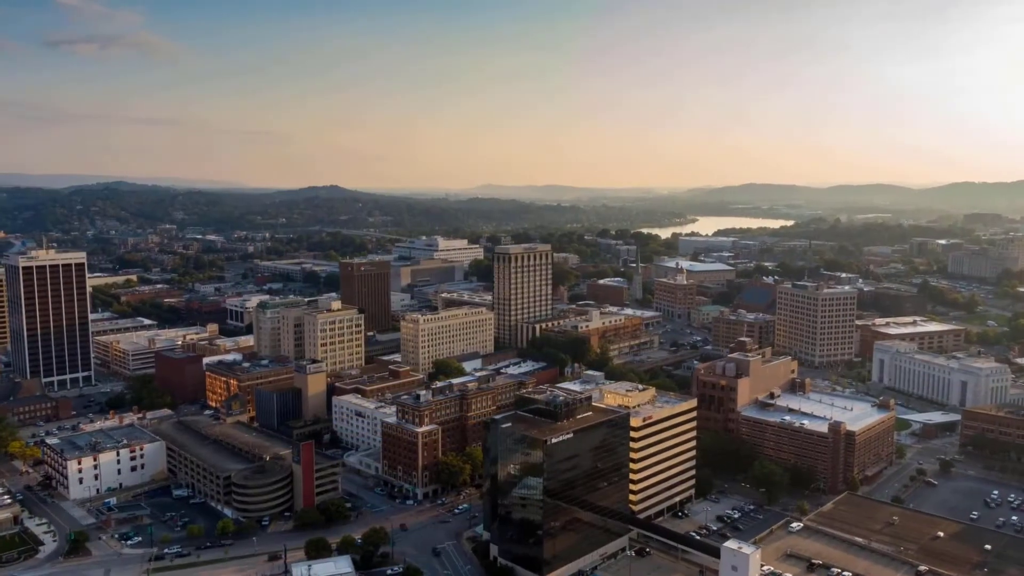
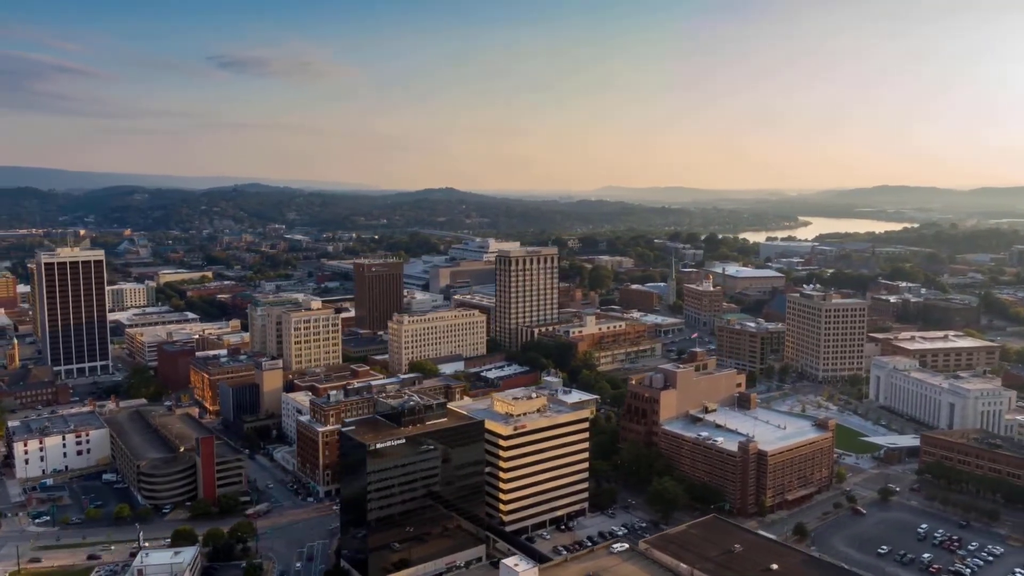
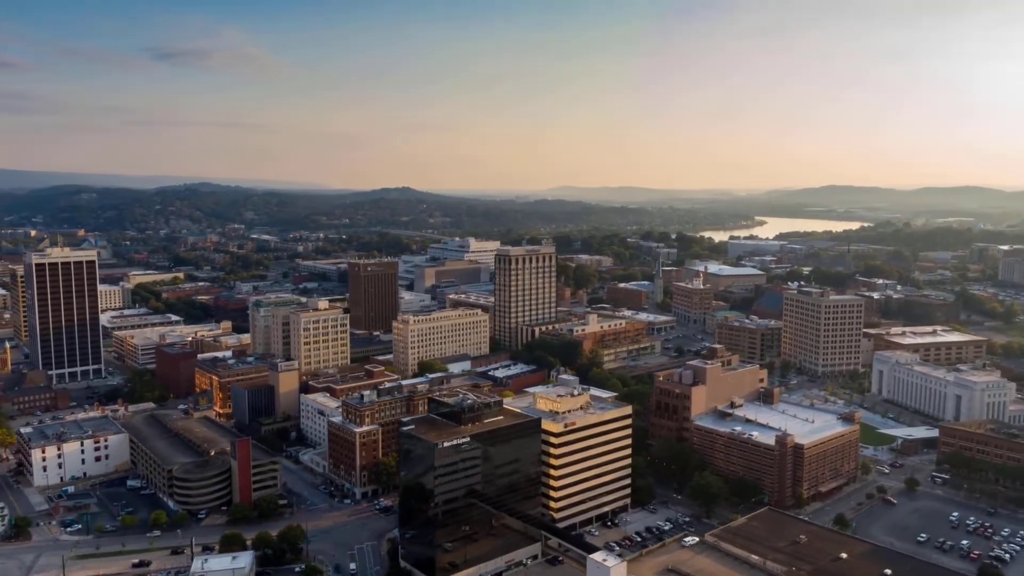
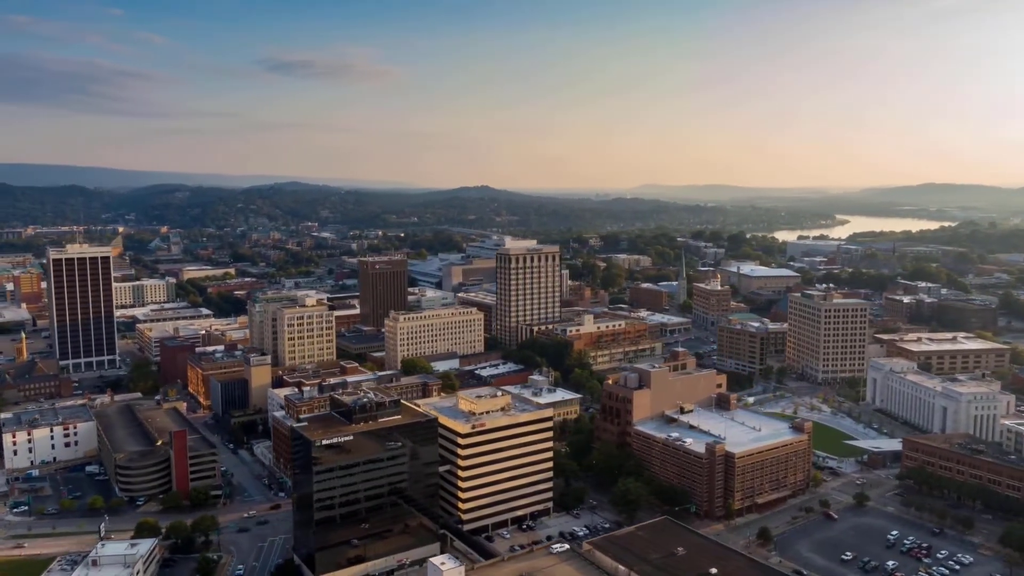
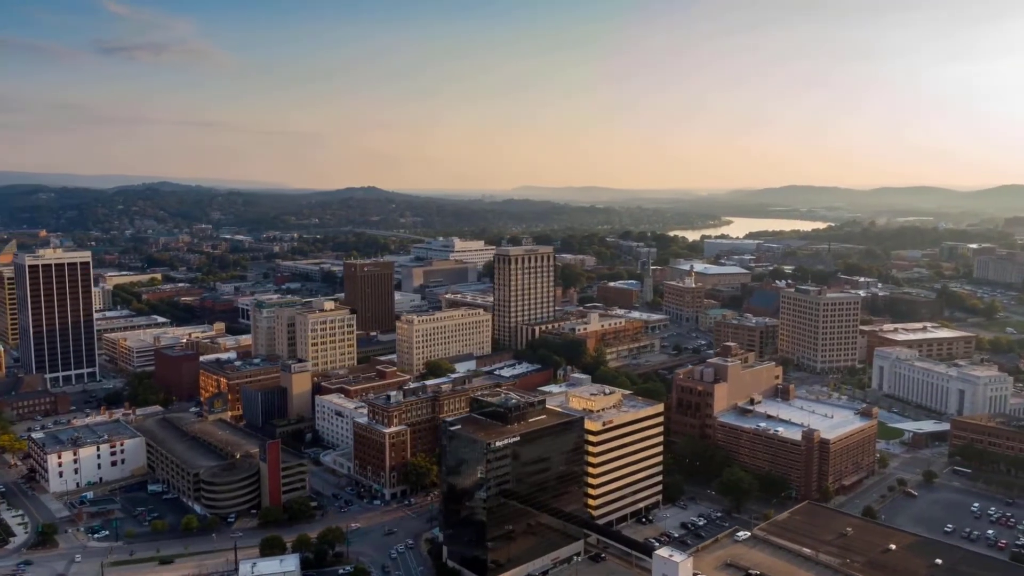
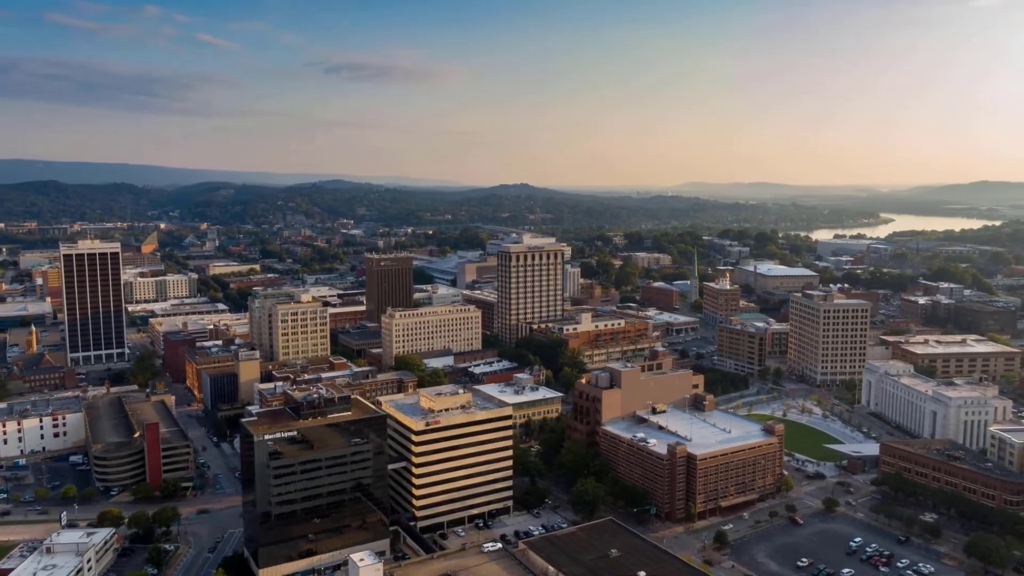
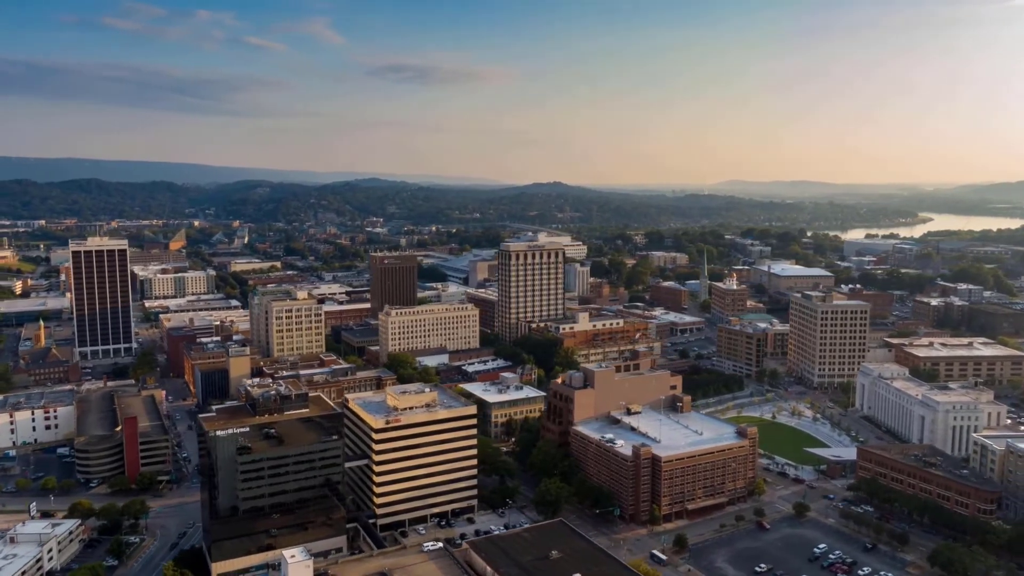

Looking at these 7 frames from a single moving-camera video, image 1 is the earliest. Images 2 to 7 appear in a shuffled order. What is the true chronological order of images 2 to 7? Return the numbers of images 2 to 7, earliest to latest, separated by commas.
5, 3, 2, 4, 6, 7
